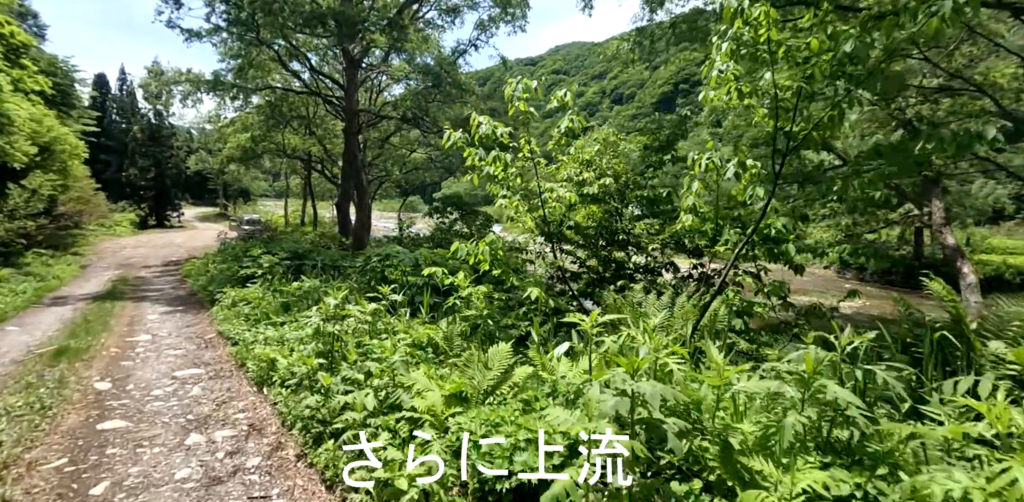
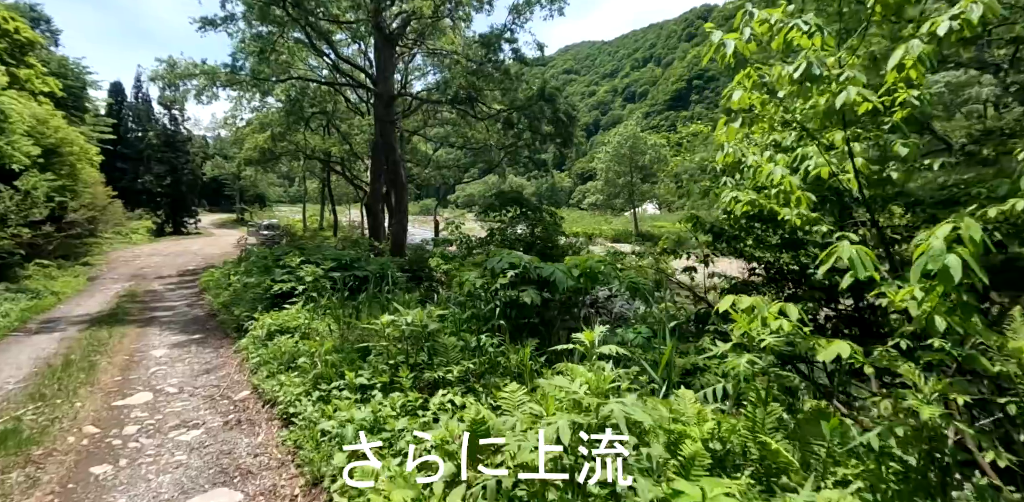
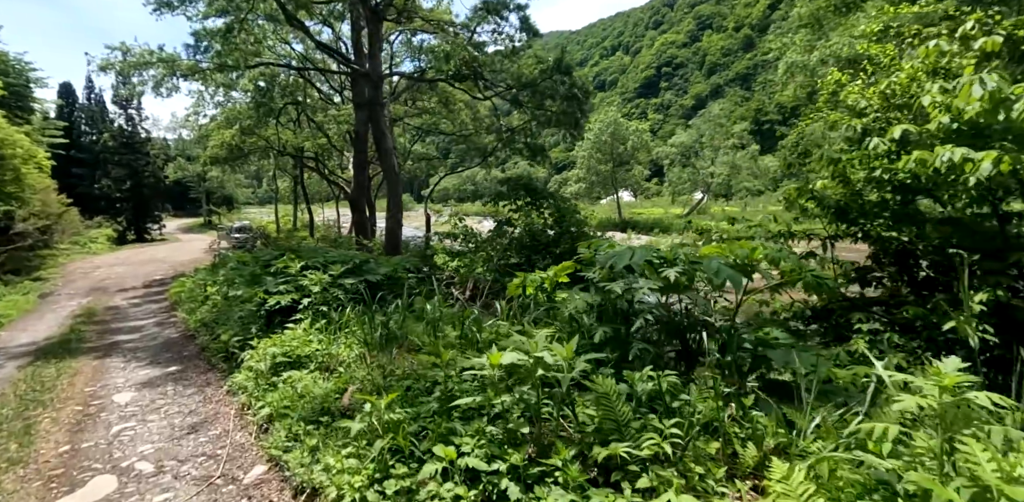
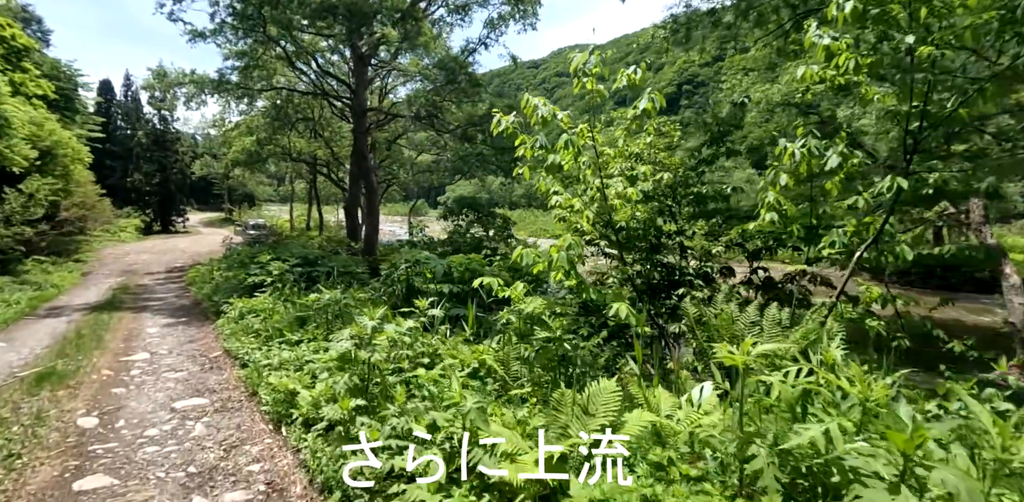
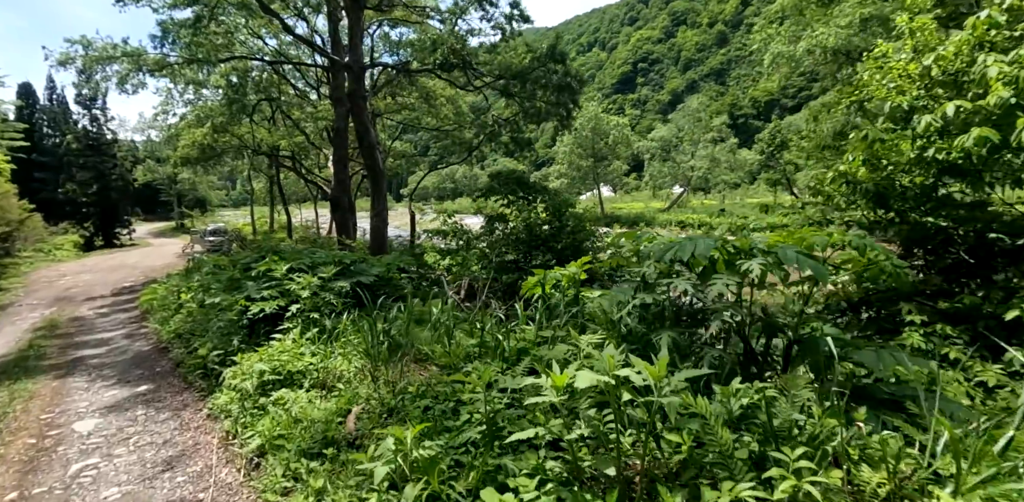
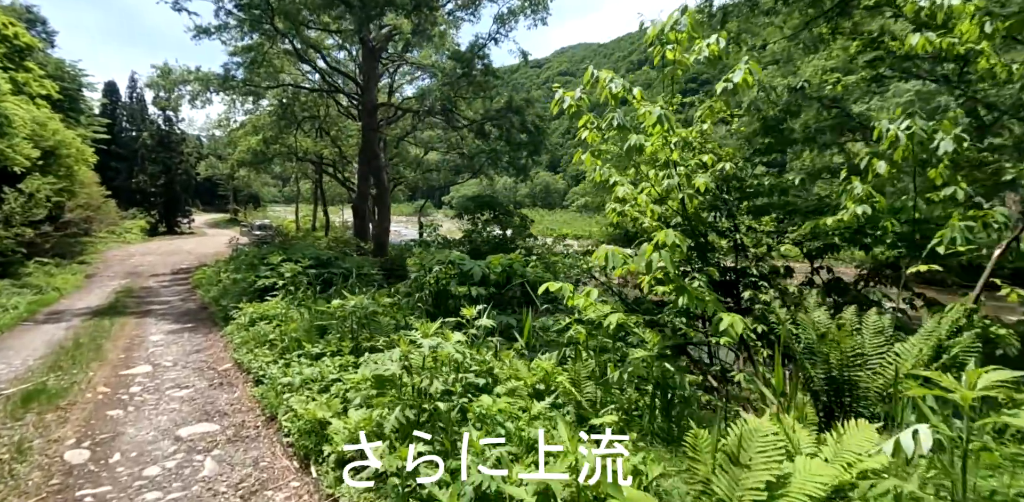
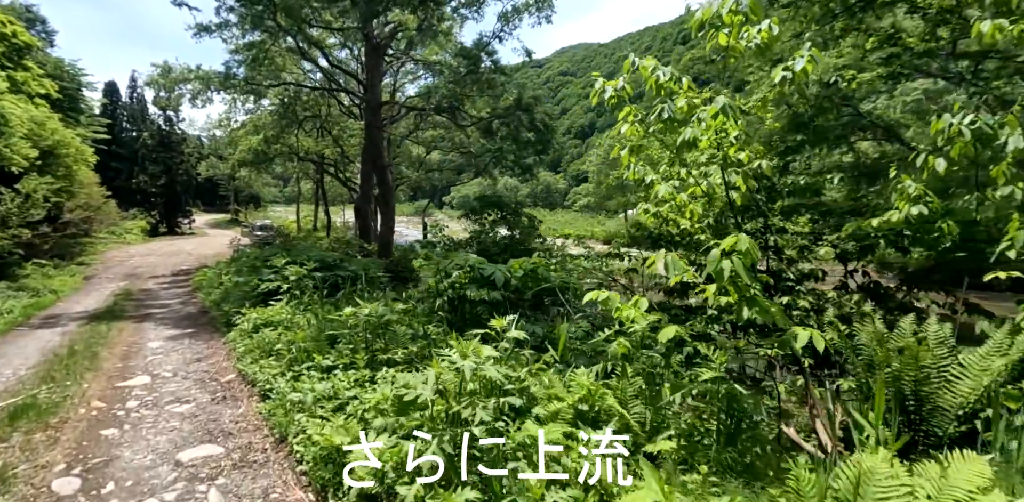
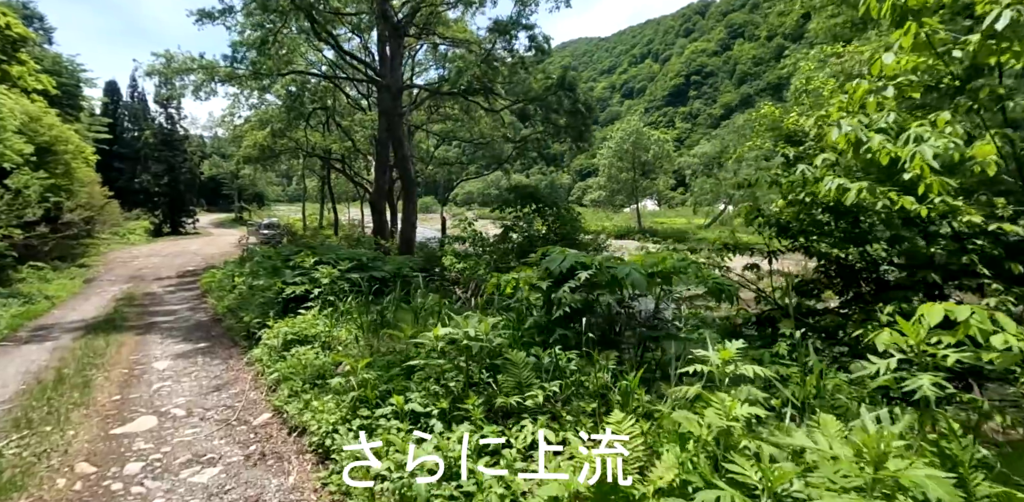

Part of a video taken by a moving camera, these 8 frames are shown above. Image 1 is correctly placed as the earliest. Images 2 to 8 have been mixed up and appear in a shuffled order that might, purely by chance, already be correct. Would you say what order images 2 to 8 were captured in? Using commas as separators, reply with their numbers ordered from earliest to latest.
4, 6, 7, 2, 8, 3, 5
